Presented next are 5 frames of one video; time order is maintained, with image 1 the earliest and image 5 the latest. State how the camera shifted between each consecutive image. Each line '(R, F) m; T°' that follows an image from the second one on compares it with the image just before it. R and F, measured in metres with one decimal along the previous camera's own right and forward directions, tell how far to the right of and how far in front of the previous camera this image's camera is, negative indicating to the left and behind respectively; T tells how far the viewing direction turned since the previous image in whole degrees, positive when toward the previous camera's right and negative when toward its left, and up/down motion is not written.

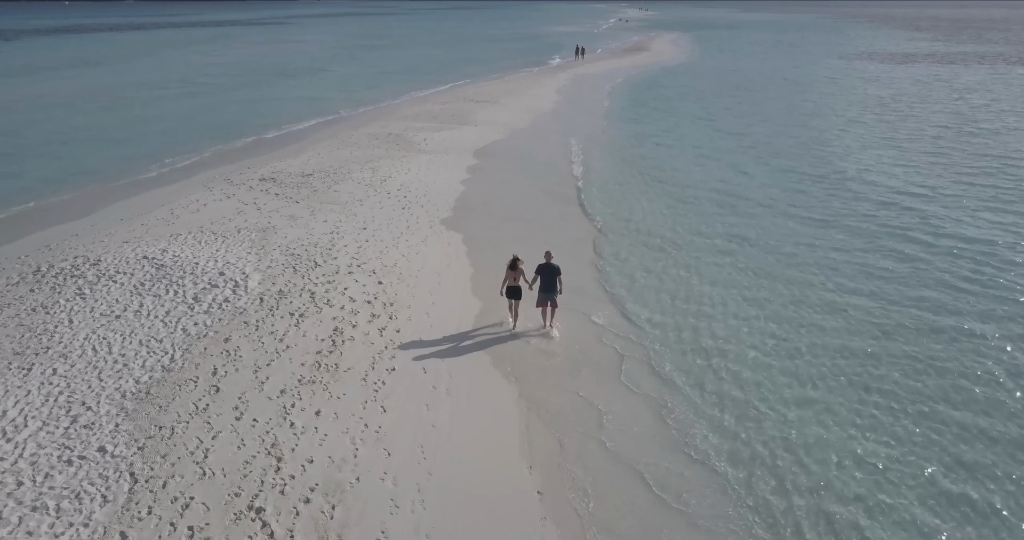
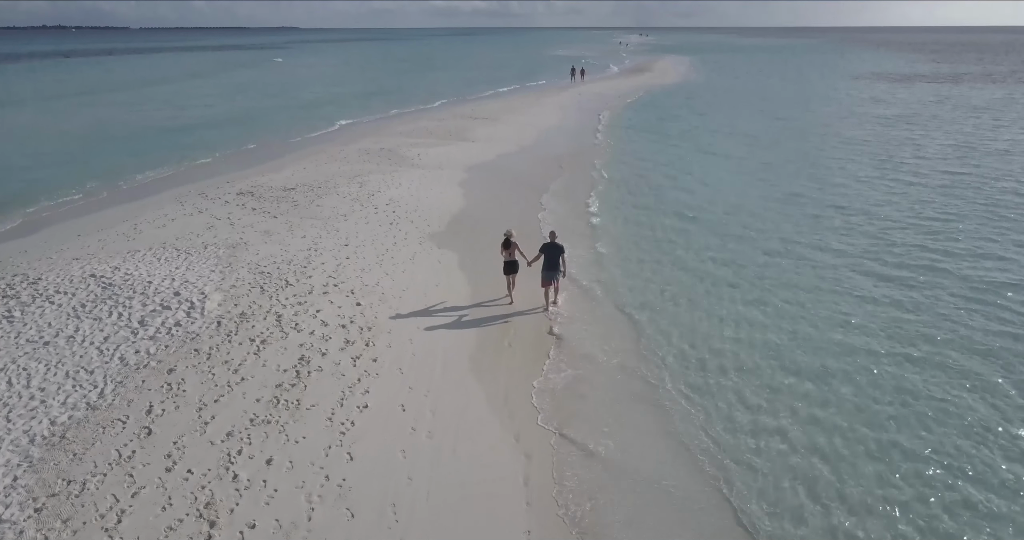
(+0.1, +1.5) m; 0°
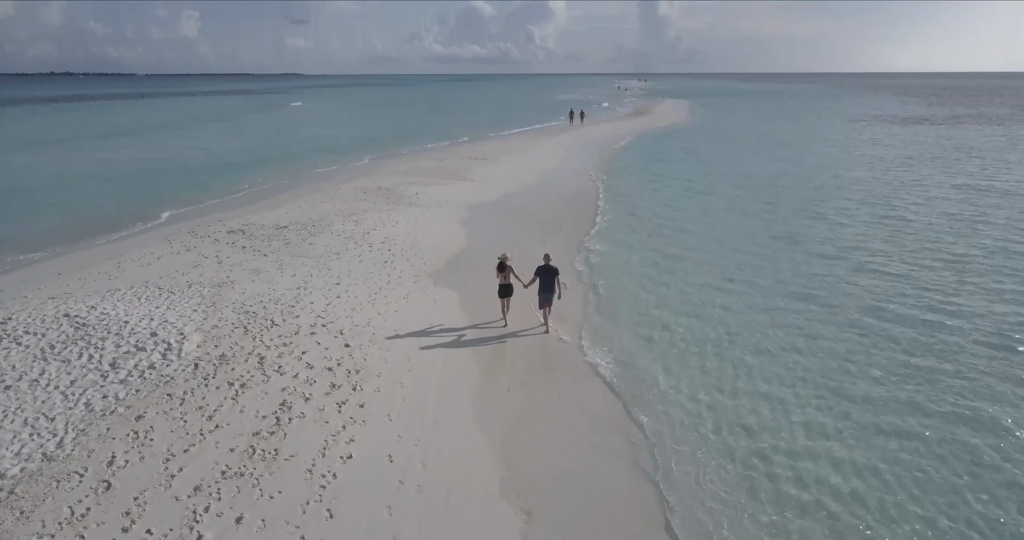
(0.0, +0.6) m; 0°
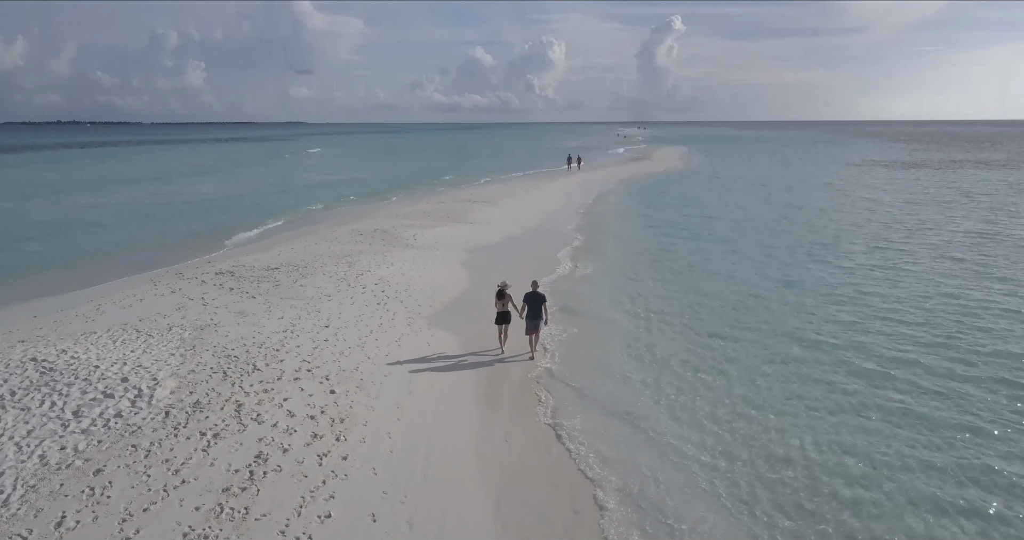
(0.0, +0.6) m; 0°
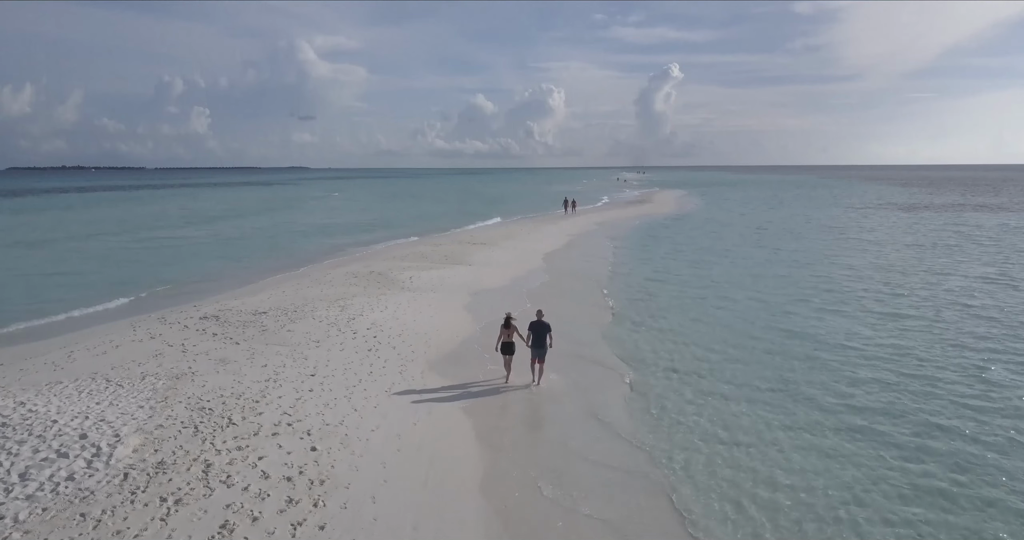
(0.0, +0.8) m; 0°
